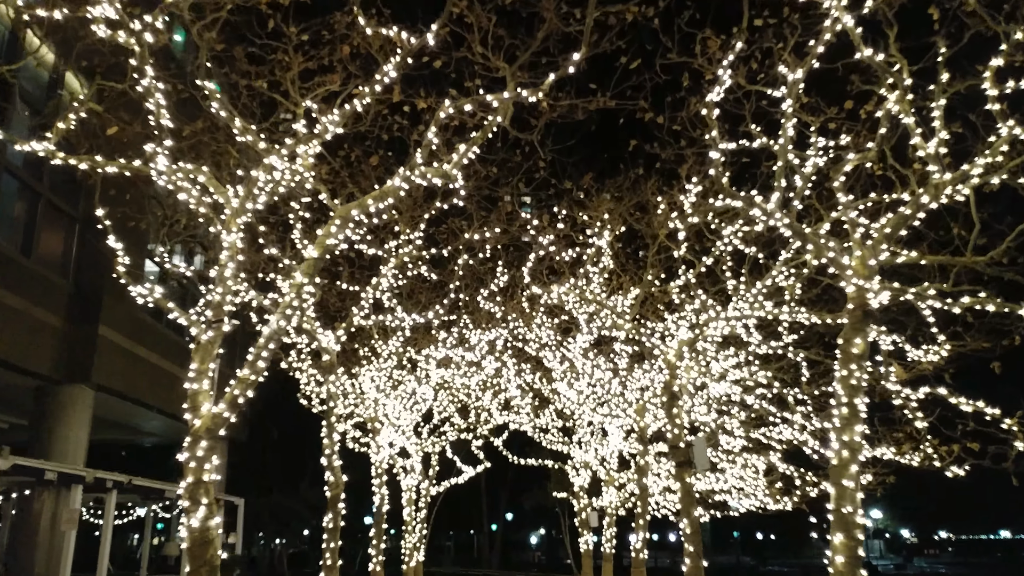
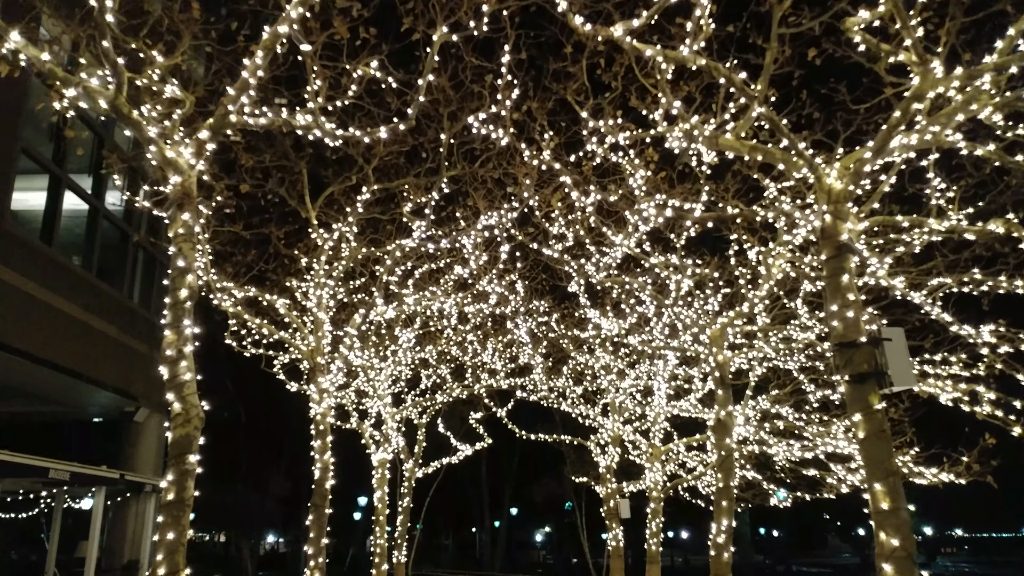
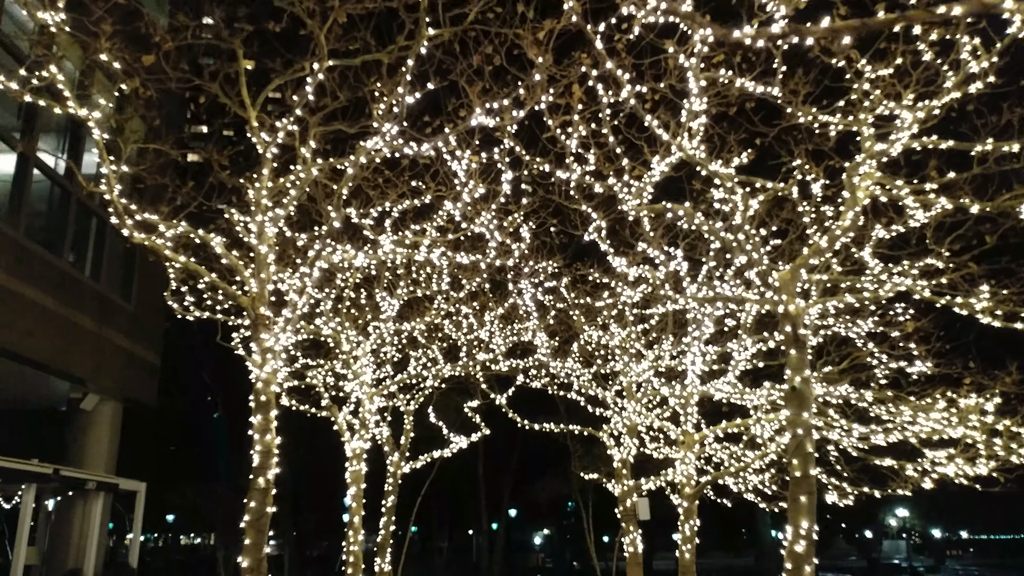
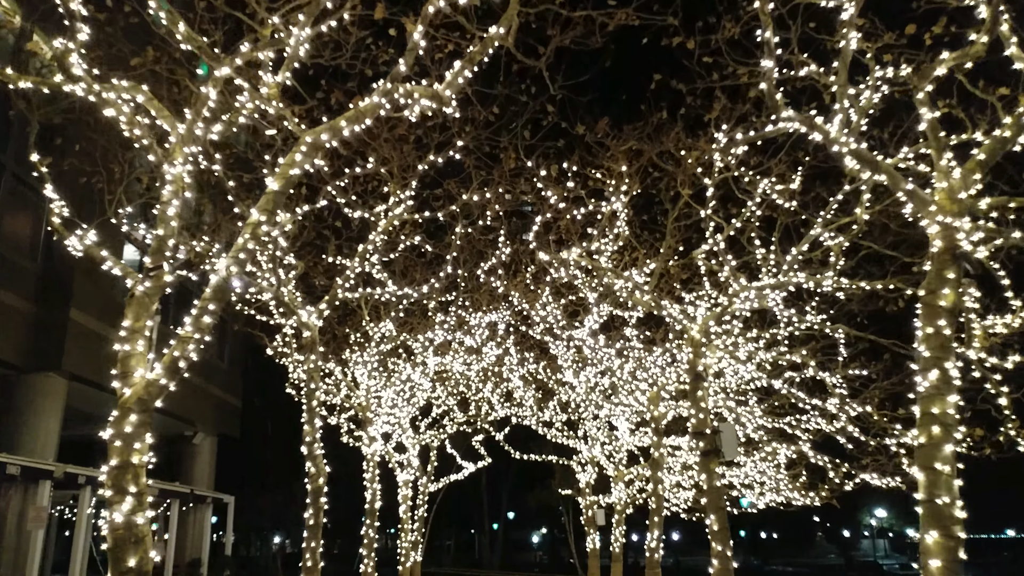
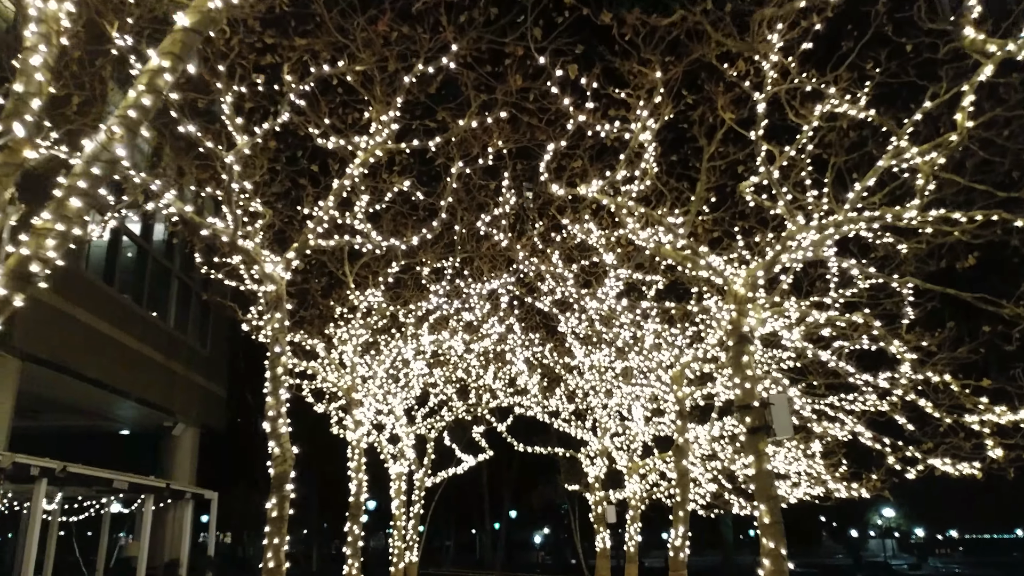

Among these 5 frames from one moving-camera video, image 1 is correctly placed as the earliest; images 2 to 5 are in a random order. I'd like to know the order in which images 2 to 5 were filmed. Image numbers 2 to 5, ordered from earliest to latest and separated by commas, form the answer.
4, 5, 2, 3
